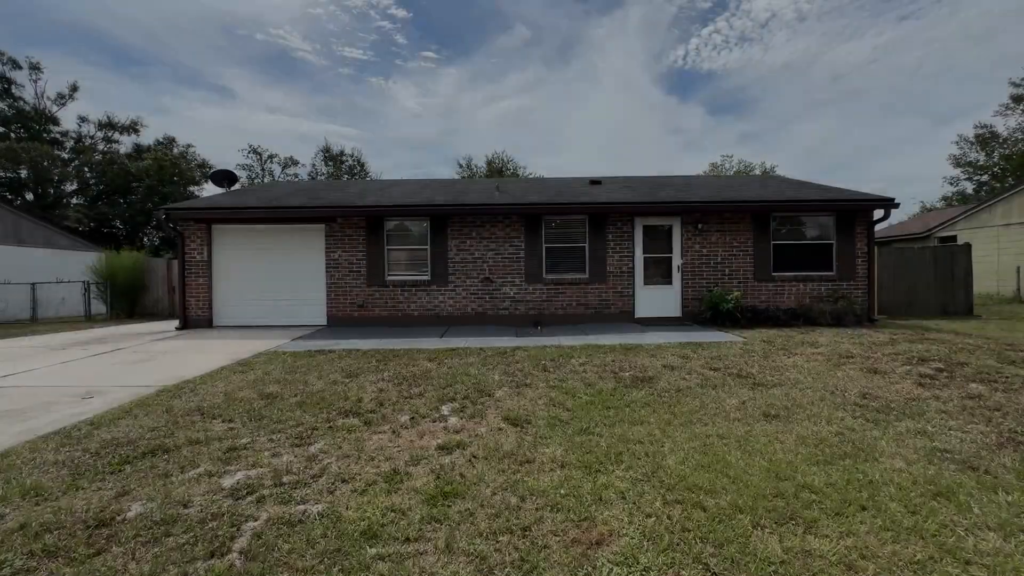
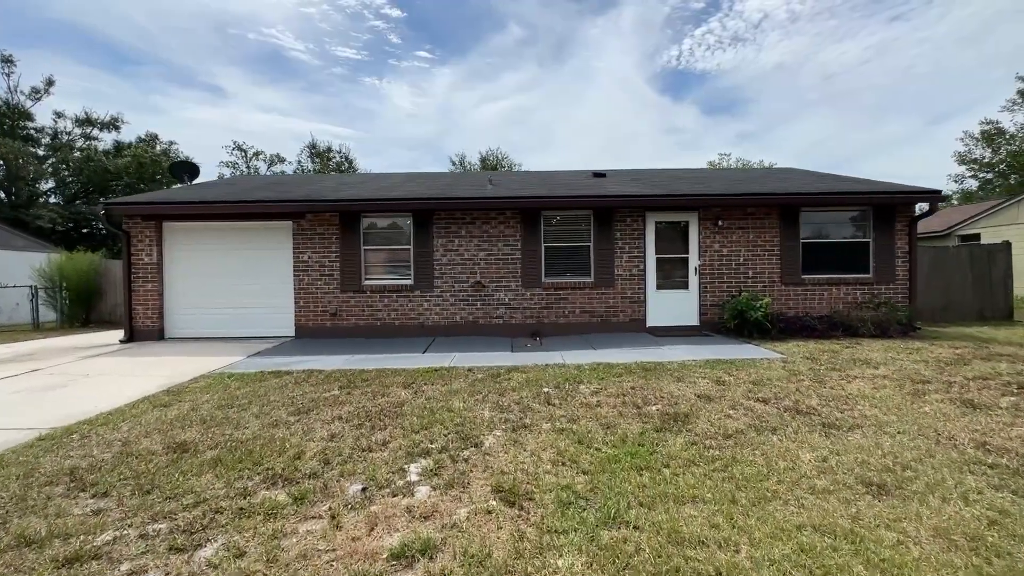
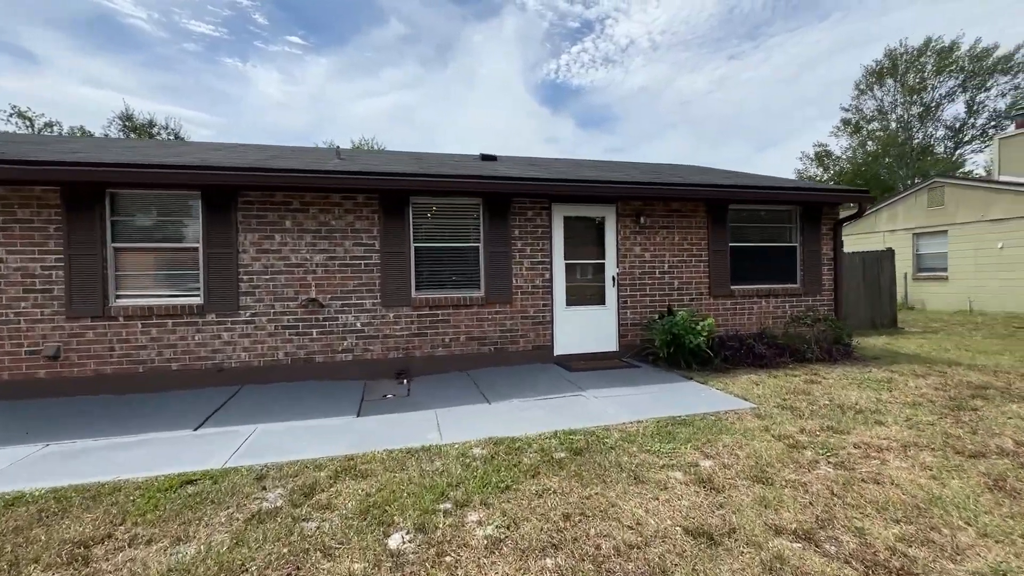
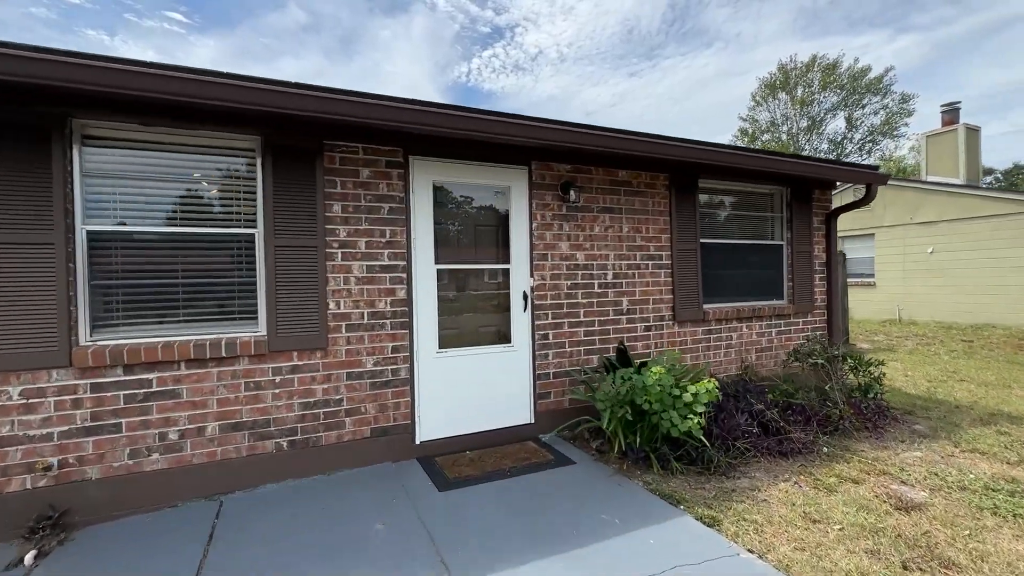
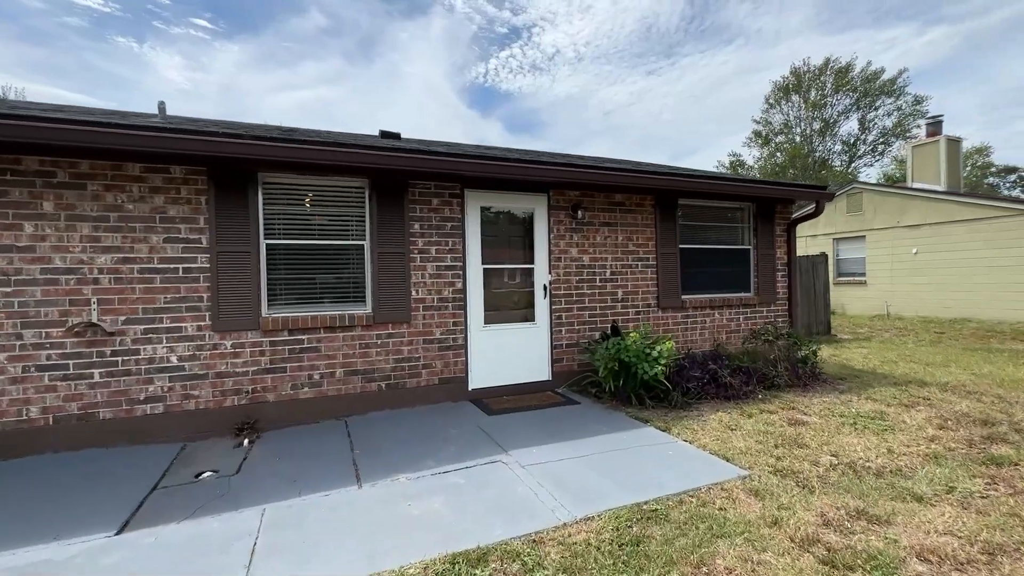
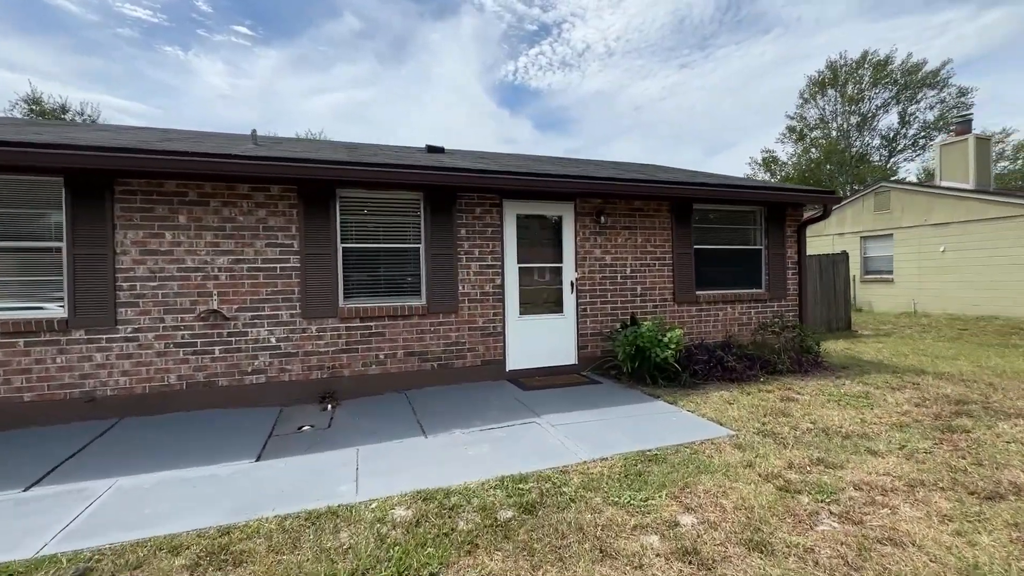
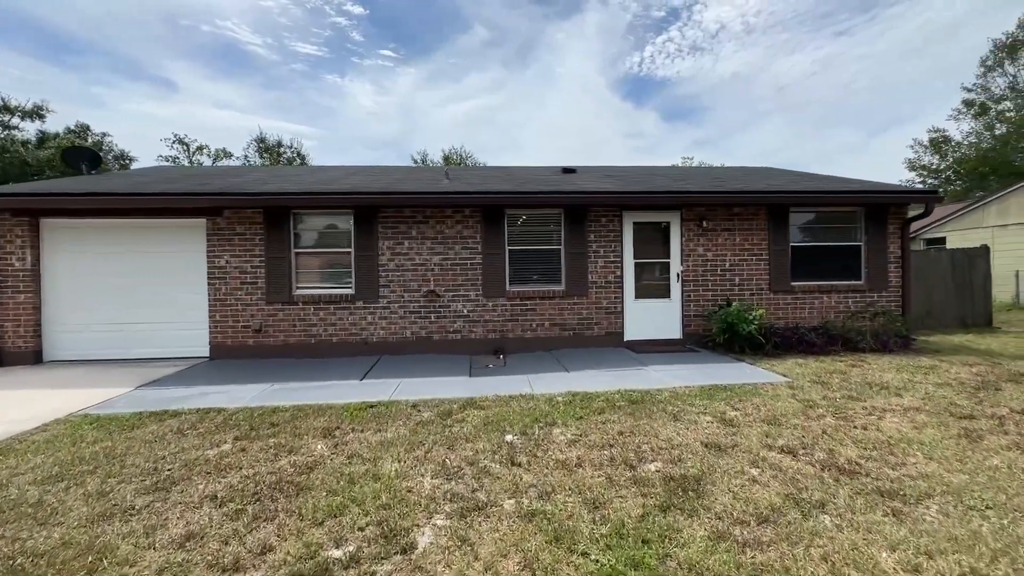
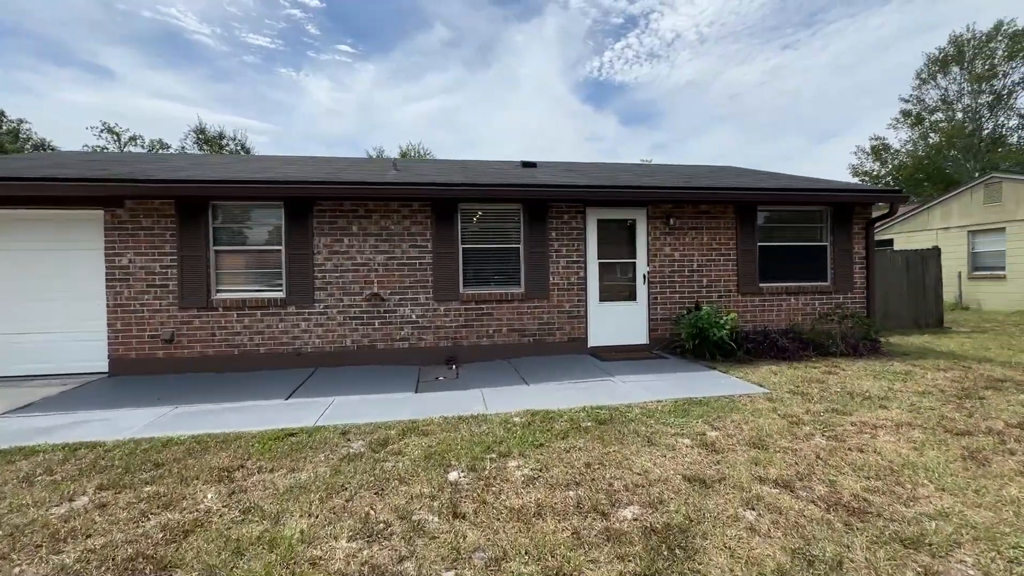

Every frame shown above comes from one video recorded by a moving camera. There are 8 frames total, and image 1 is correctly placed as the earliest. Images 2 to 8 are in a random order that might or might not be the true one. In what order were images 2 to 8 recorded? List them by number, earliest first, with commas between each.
2, 7, 8, 3, 6, 5, 4
